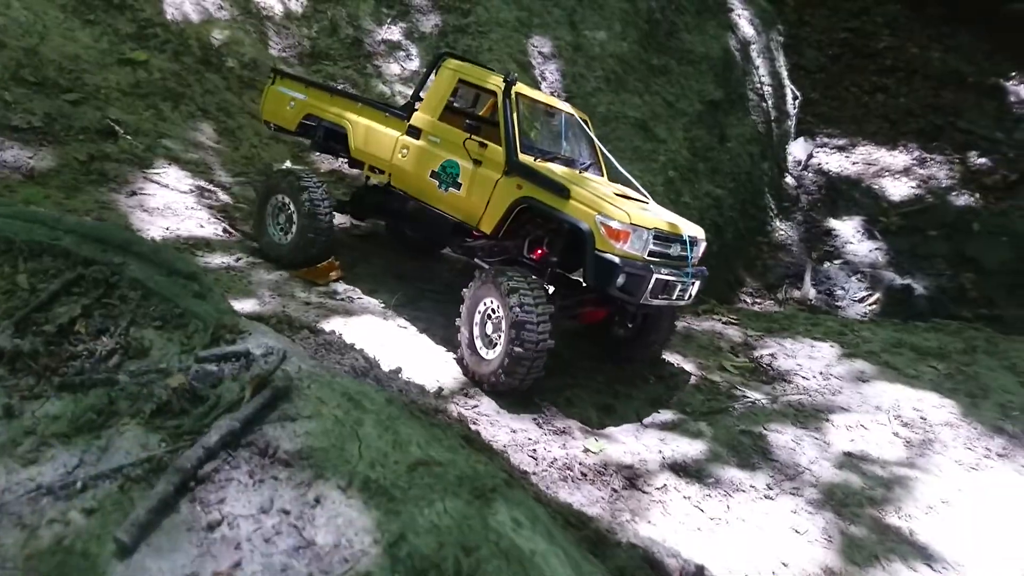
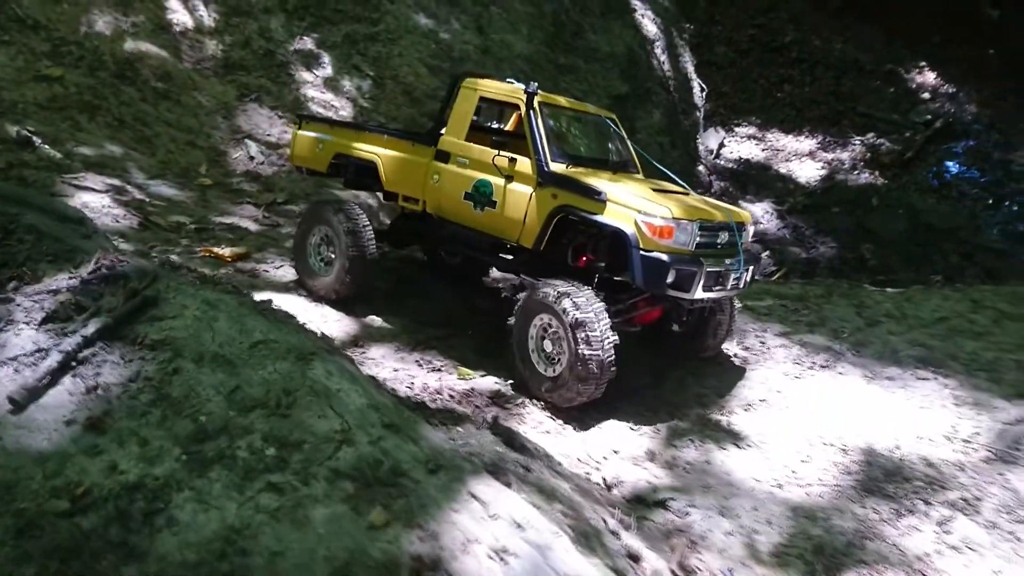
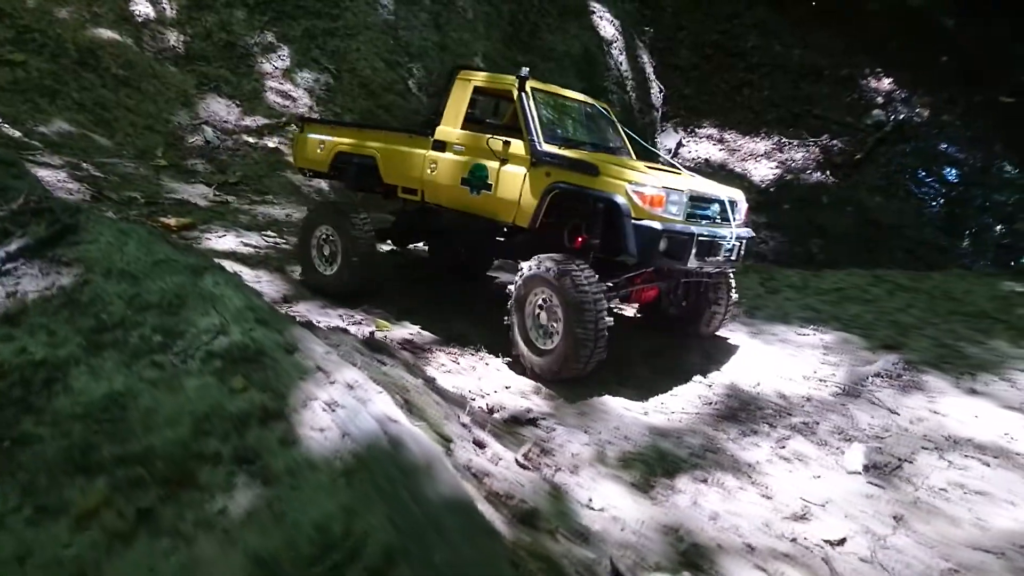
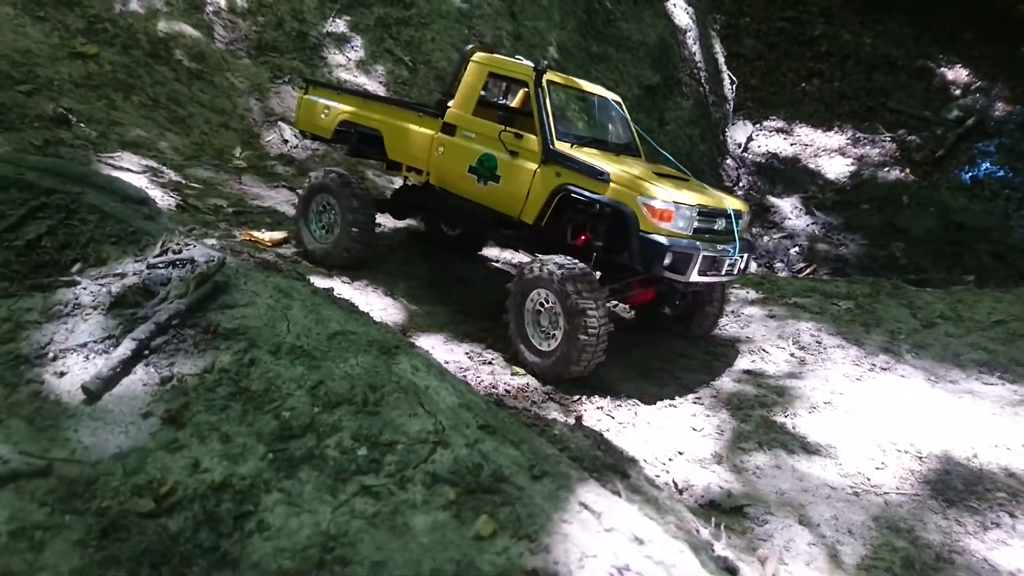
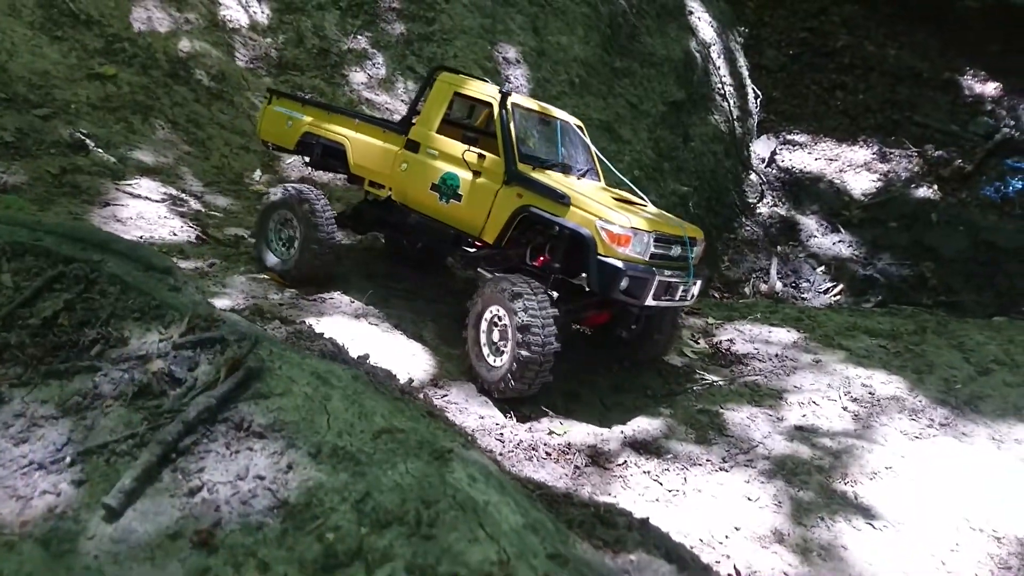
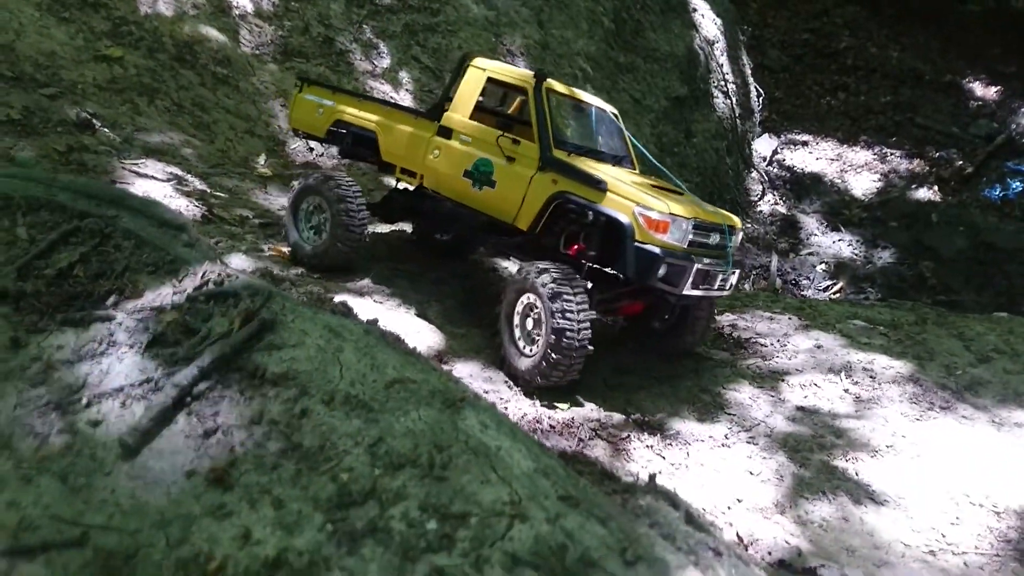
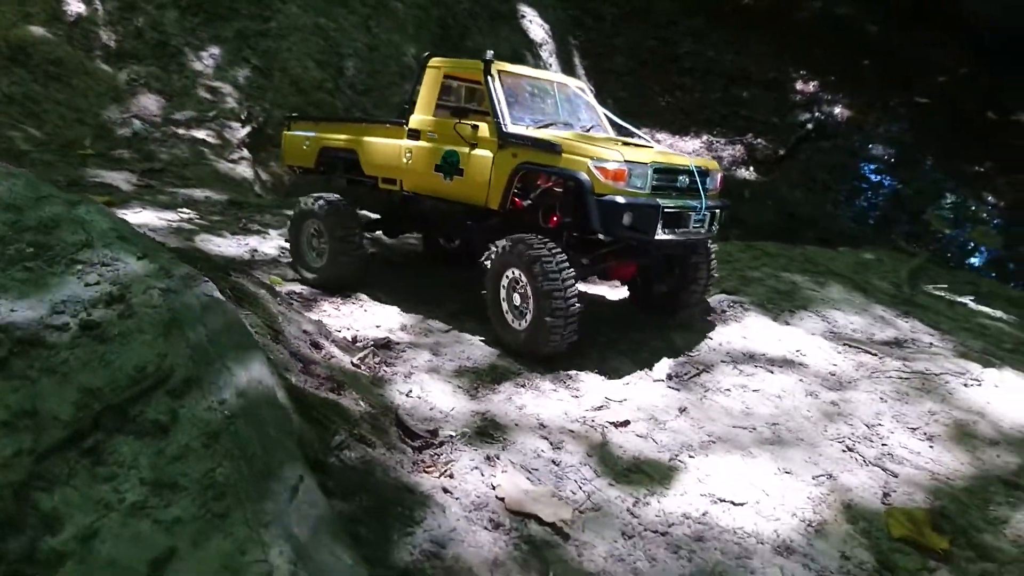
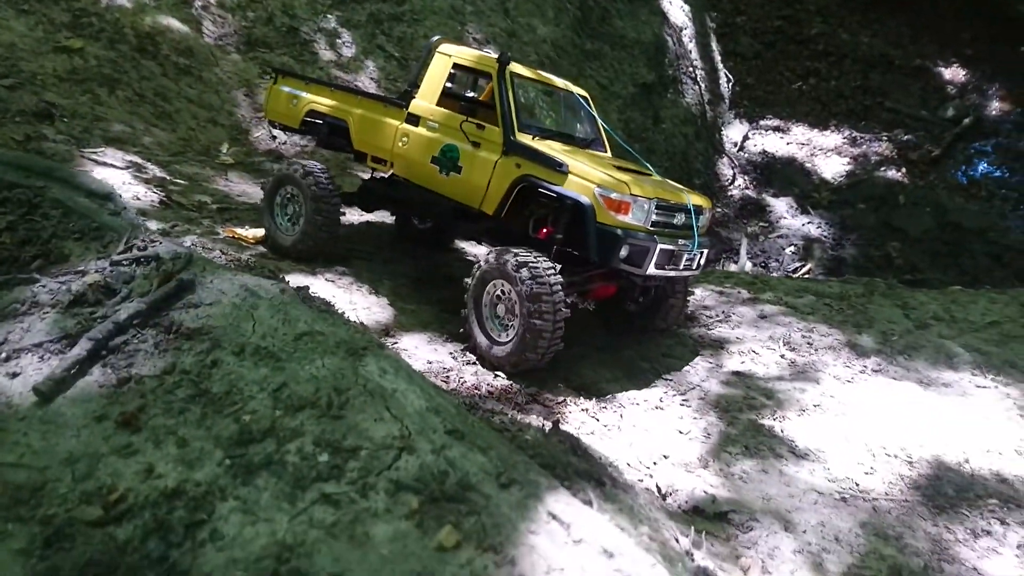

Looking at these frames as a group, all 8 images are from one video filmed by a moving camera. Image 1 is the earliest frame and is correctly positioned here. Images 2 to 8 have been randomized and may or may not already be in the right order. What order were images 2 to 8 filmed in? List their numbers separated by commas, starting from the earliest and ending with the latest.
5, 6, 8, 4, 2, 3, 7
